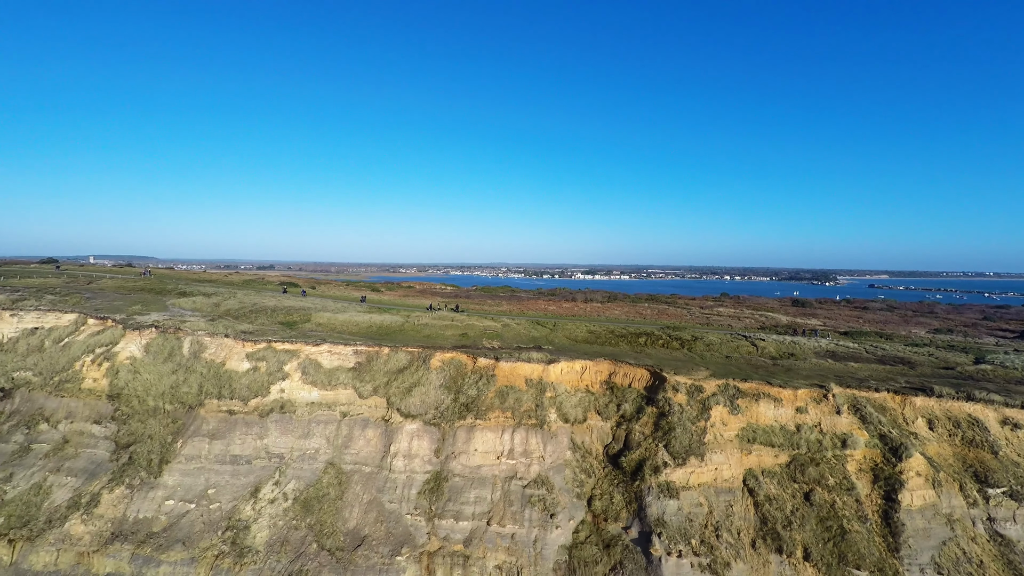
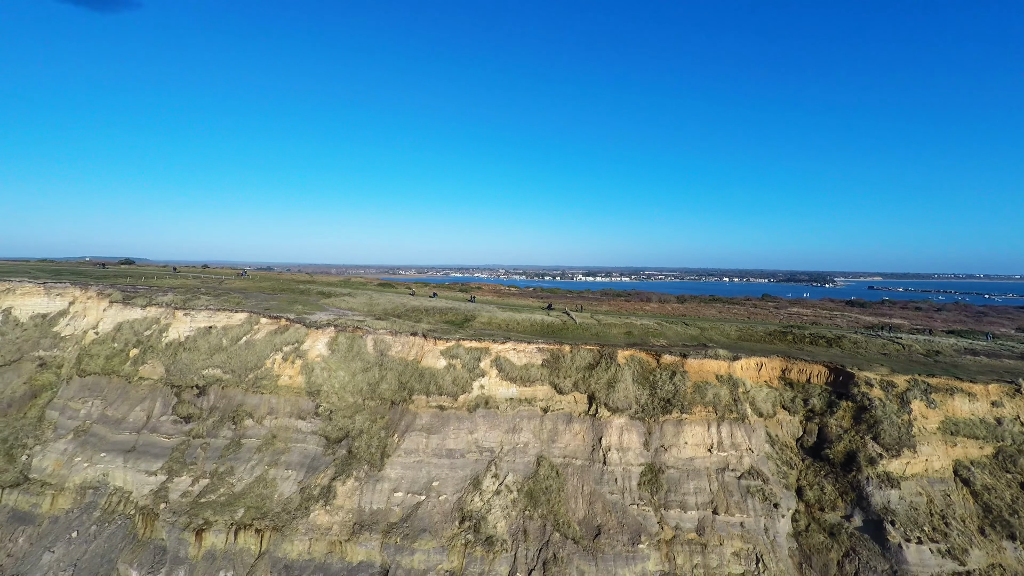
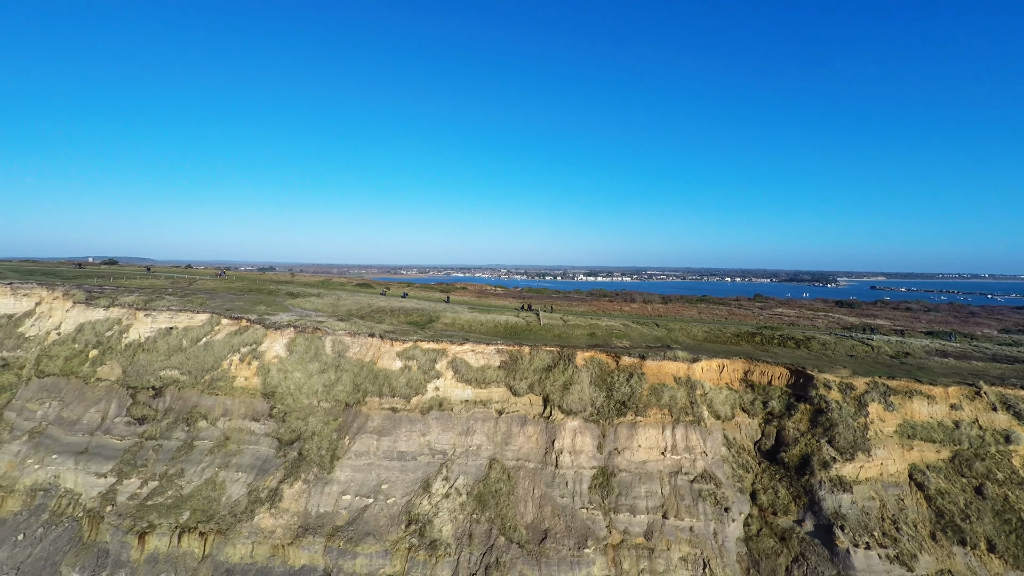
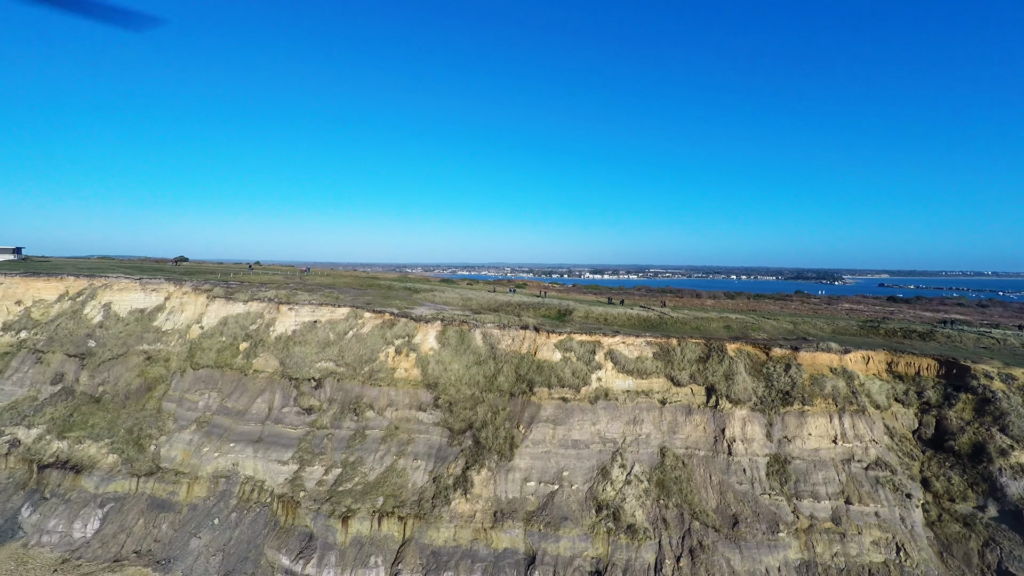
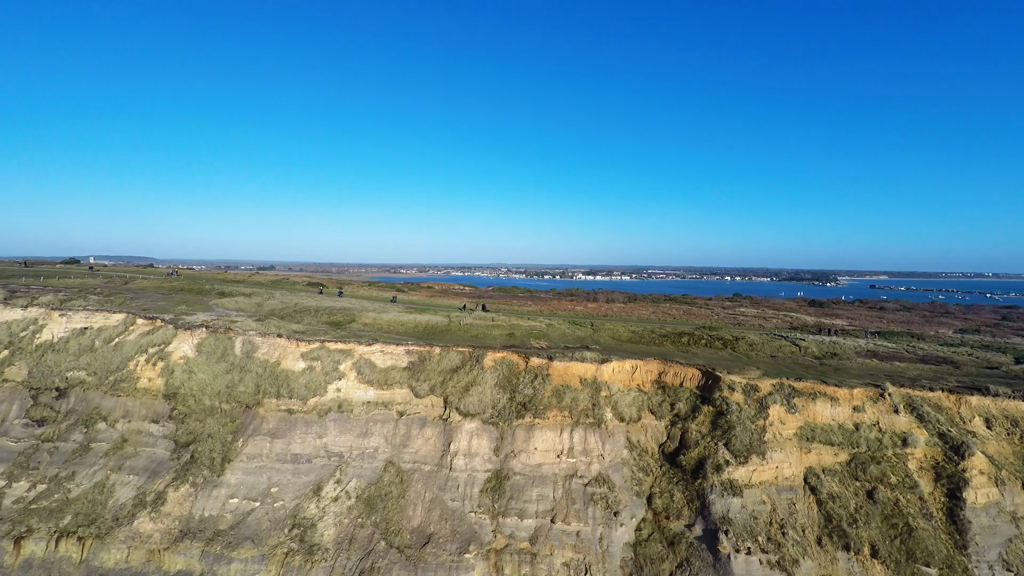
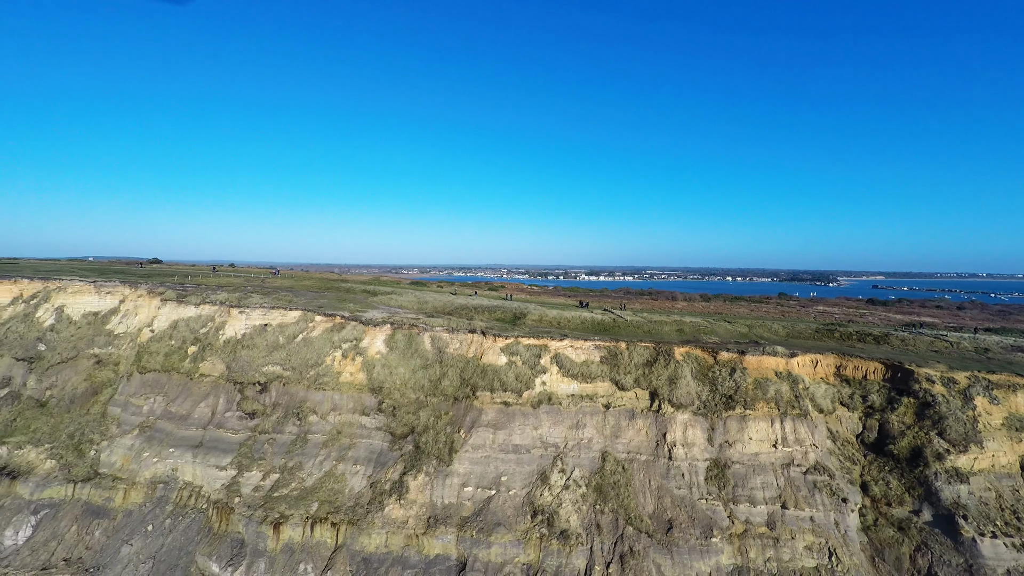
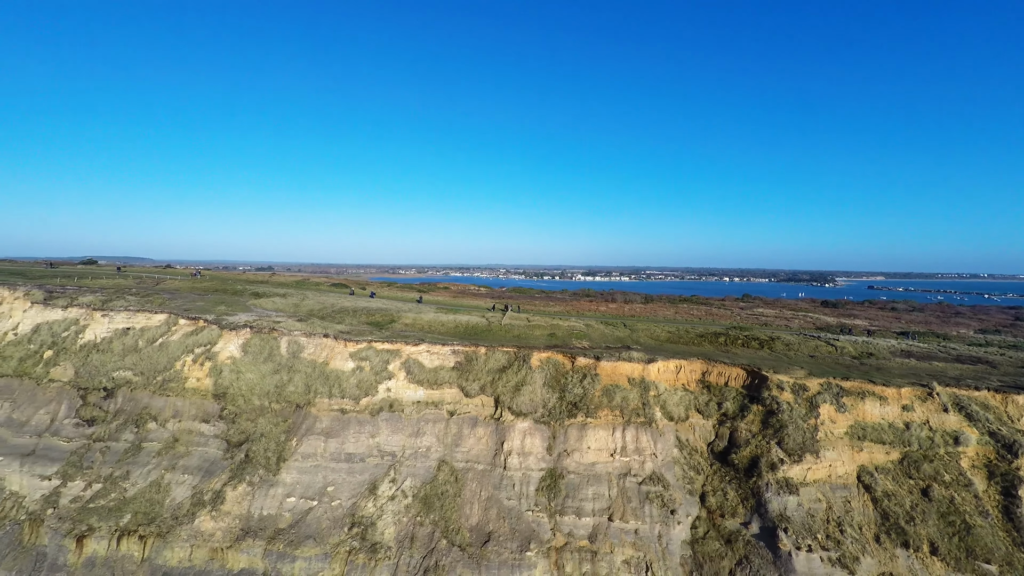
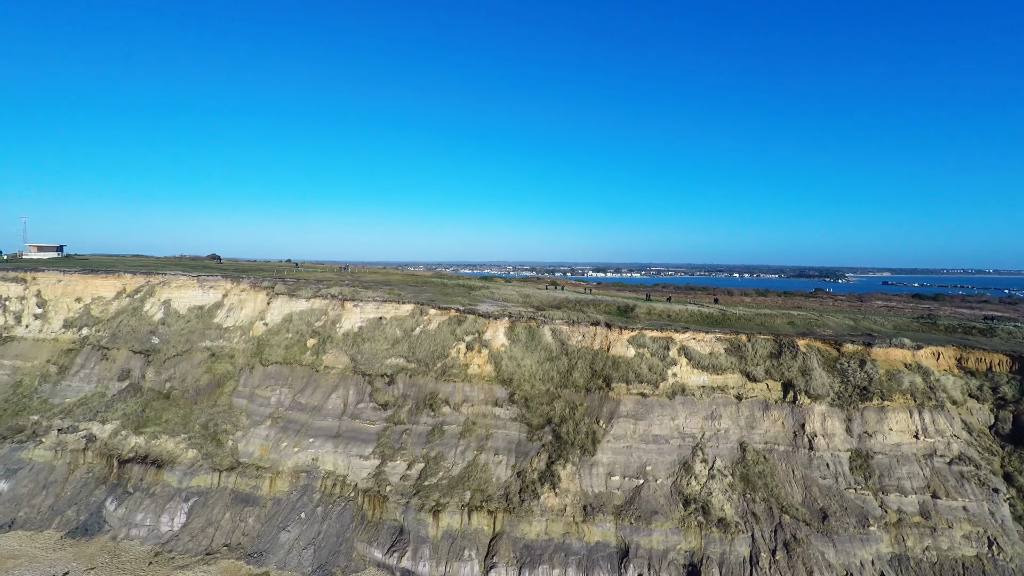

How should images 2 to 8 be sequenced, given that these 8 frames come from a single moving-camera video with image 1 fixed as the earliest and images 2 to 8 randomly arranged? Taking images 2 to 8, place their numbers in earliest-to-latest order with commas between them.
5, 7, 3, 2, 6, 4, 8
